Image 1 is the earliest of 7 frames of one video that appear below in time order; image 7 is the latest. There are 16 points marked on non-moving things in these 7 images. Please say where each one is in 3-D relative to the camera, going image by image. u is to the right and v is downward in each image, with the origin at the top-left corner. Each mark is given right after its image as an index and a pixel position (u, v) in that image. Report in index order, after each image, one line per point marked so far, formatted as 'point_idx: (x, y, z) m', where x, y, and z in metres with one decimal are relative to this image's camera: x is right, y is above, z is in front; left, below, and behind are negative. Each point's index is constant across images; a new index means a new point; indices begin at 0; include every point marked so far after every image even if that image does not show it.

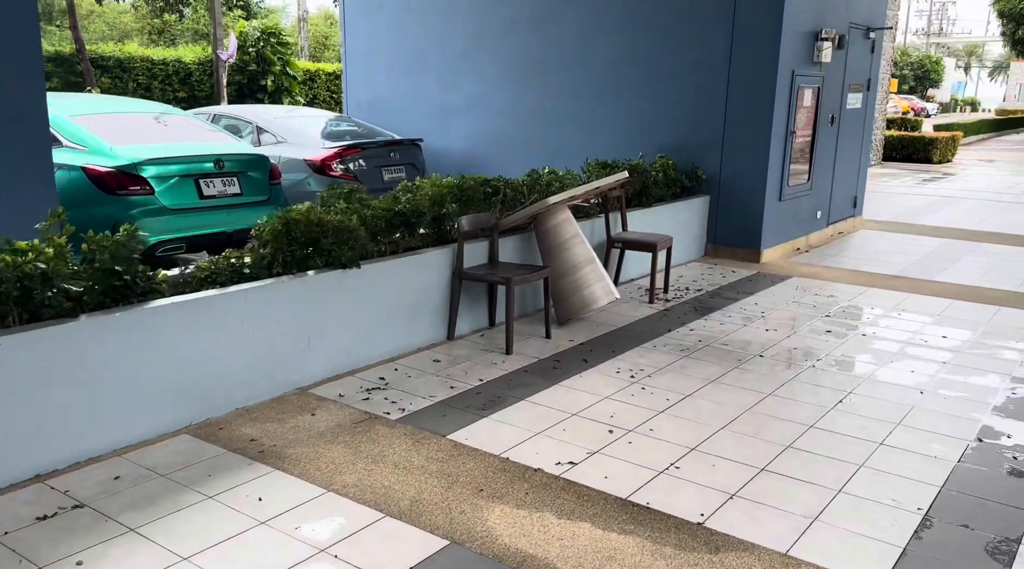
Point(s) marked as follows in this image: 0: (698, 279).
0: (+1.4, 0.0, +7.0) m
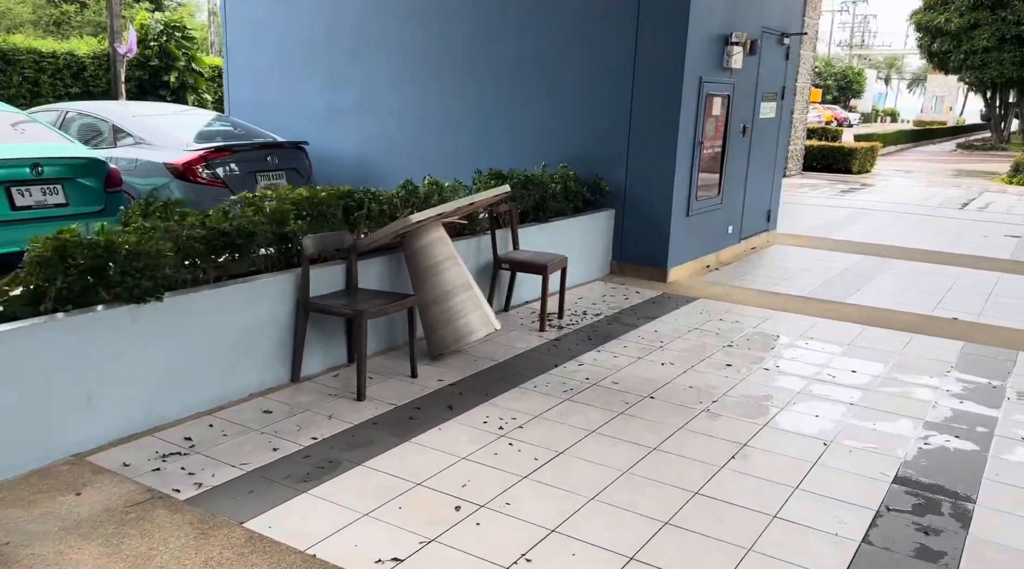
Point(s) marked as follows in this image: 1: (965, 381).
0: (+0.6, -0.1, +6.4) m
1: (+2.6, -0.6, +5.2) m
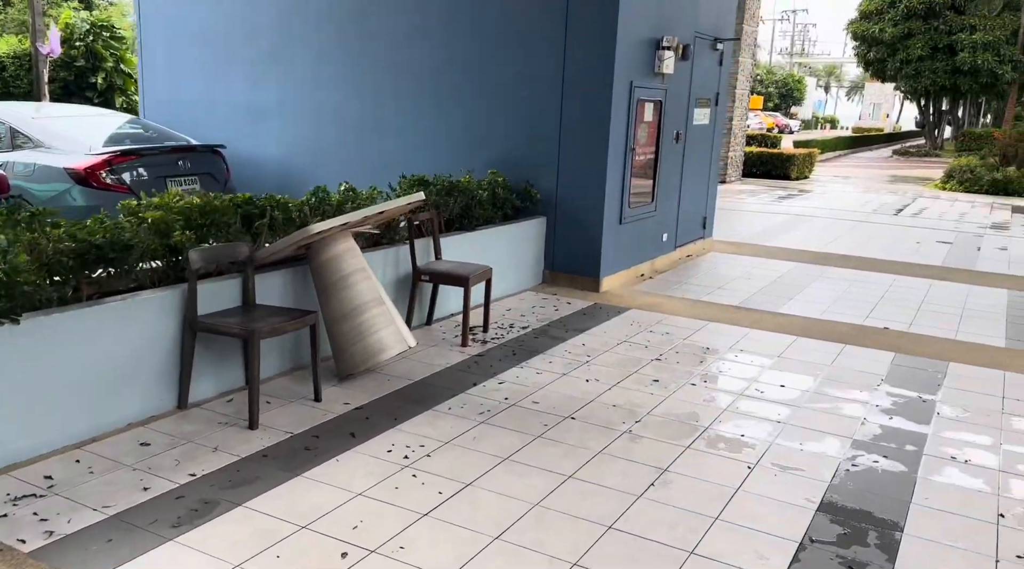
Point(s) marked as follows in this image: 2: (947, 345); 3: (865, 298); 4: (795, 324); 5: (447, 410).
0: (+0.1, -0.2, +6.2) m
1: (+2.1, -0.6, +5.1) m
2: (+3.1, -0.4, +6.5) m
3: (+3.2, -0.1, +8.0) m
4: (+2.1, -0.3, +6.7) m
5: (-0.3, -0.6, +4.0) m
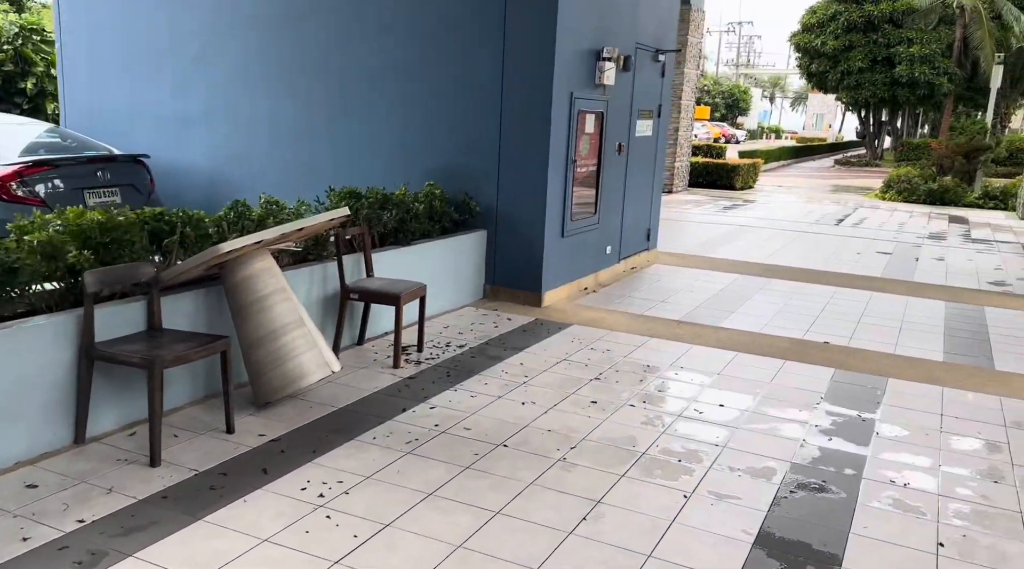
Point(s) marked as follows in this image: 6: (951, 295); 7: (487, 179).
0: (-0.3, -0.3, +6.0) m
1: (+1.8, -0.7, +5.0) m
2: (+2.7, -0.5, +6.5) m
3: (+2.6, -0.2, +8.0) m
4: (+1.7, -0.4, +6.7) m
5: (-0.6, -0.6, +3.8) m
6: (+4.7, -0.1, +9.6) m
7: (-0.2, +0.8, +6.9) m
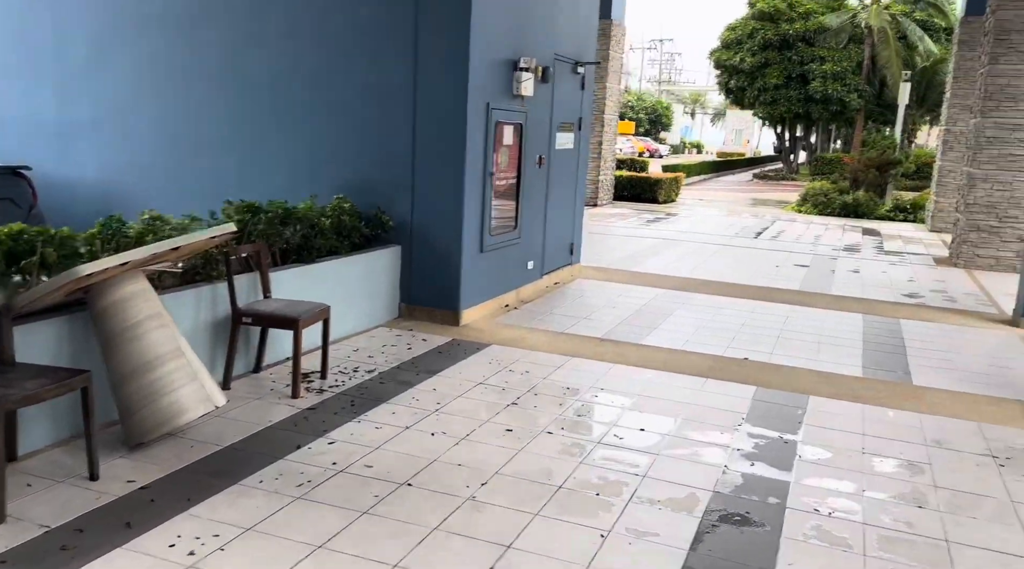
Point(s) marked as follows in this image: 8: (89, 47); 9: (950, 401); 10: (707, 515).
0: (-0.9, -0.4, +5.7) m
1: (+1.3, -0.8, +4.8) m
2: (+2.1, -0.7, +6.4) m
3: (+1.9, -0.4, +7.9) m
4: (+1.1, -0.5, +6.5) m
5: (-1.0, -0.7, +3.4) m
6: (+3.8, -0.2, +9.6) m
7: (-0.8, +0.7, +6.6) m
8: (-3.7, +1.9, +7.5) m
9: (+3.0, -0.8, +6.1) m
10: (+0.8, -0.9, +3.6) m
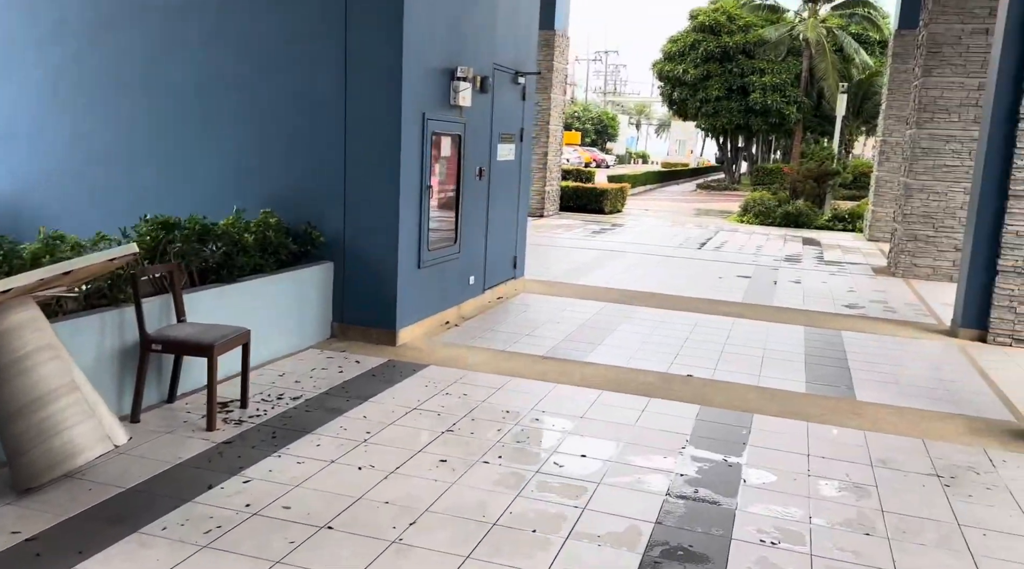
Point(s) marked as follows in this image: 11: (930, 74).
0: (-1.3, -0.6, +5.4) m
1: (+1.0, -0.9, +4.6) m
2: (+1.7, -0.8, +6.3) m
3: (+1.4, -0.5, +7.8) m
4: (+0.6, -0.6, +6.3) m
5: (-1.2, -0.8, +3.1) m
6: (+3.2, -0.4, +9.6) m
7: (-1.3, +0.5, +6.4) m
8: (-4.2, +1.8, +7.1) m
9: (+2.5, -0.9, +6.0) m
10: (+0.5, -1.0, +3.4) m
11: (+5.8, +2.9, +12.4) m
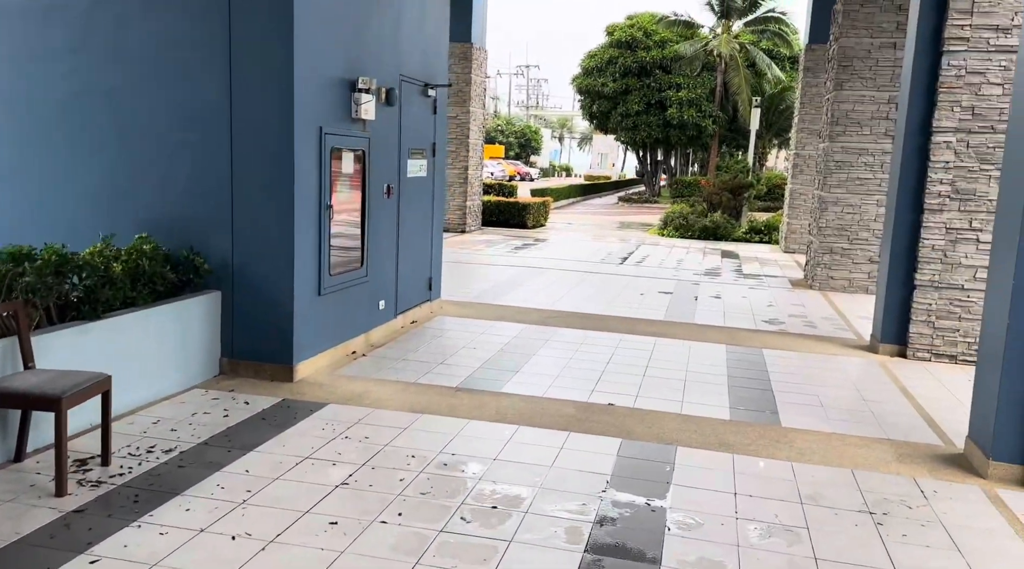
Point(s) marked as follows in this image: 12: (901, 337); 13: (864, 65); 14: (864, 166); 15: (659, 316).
0: (-1.8, -0.7, +4.8) m
1: (+0.5, -1.1, +4.3) m
2: (+1.1, -0.9, +5.9) m
3: (+0.7, -0.7, +7.4) m
4: (0.0, -0.8, +5.9) m
5: (-1.5, -1.0, +2.6) m
6: (+2.3, -0.6, +9.4) m
7: (-1.9, +0.3, +5.8) m
8: (-4.8, +1.5, +6.3) m
9: (+2.0, -1.0, +5.7) m
10: (+0.2, -1.1, +3.0) m
11: (+4.6, +2.7, +12.5) m
12: (+4.0, -0.5, +9.2) m
13: (+4.9, +3.0, +12.4) m
14: (+4.9, +1.7, +12.5) m
15: (+1.7, -0.4, +10.3) m
